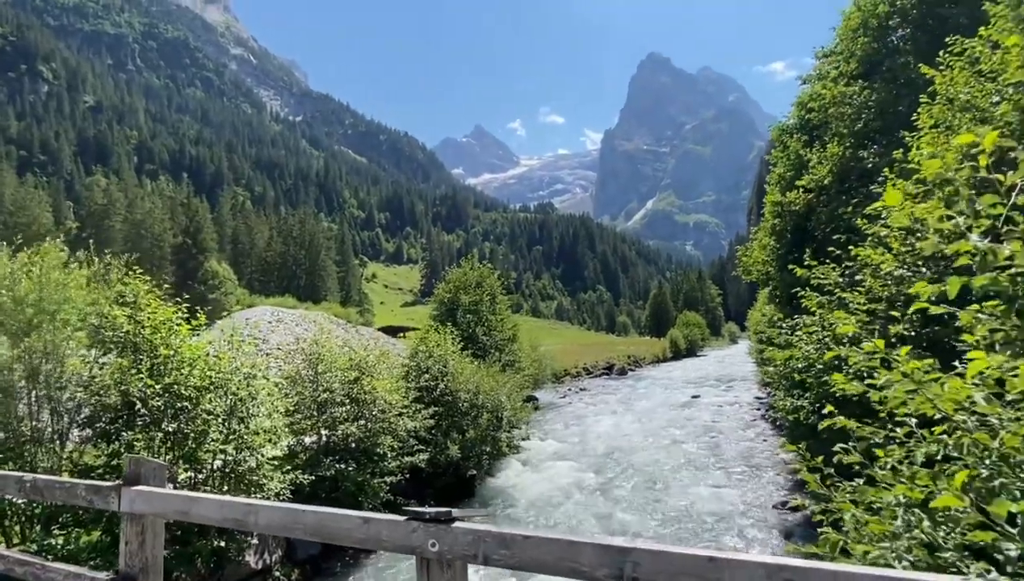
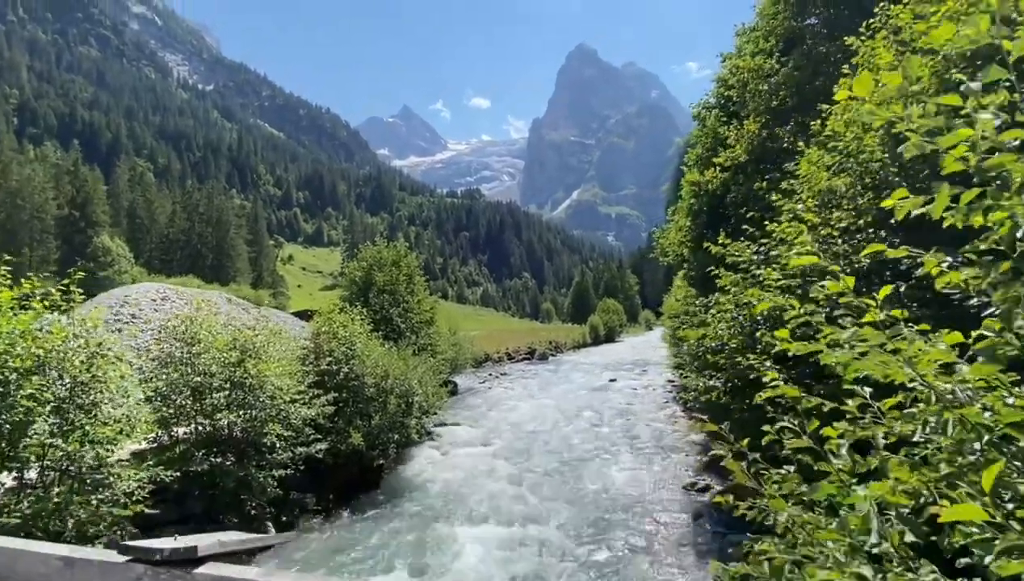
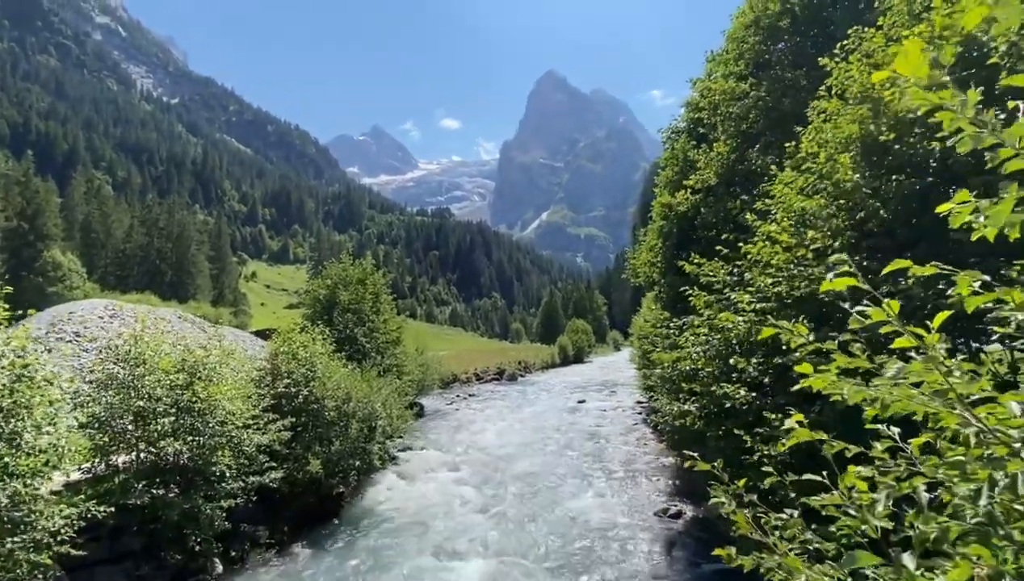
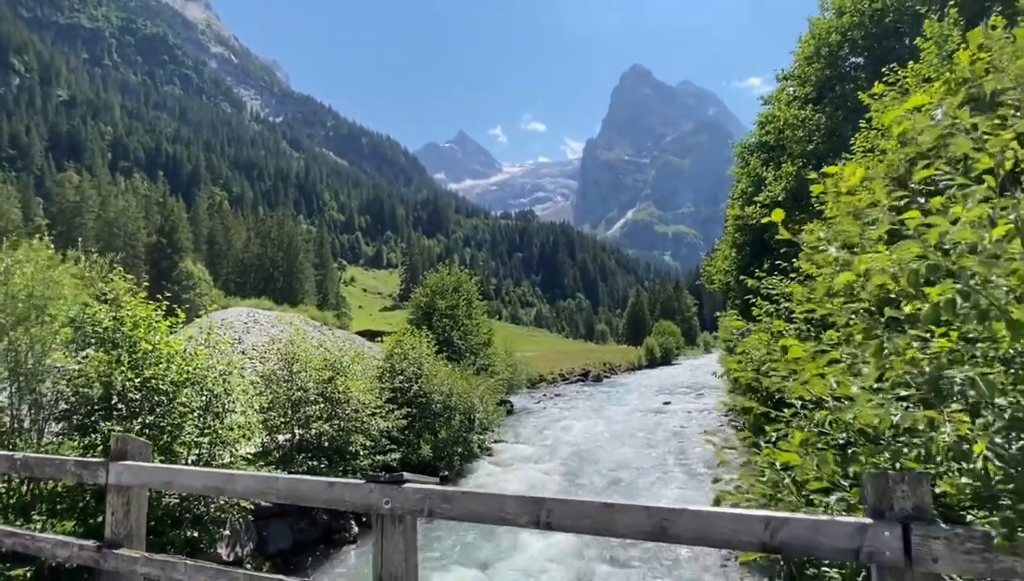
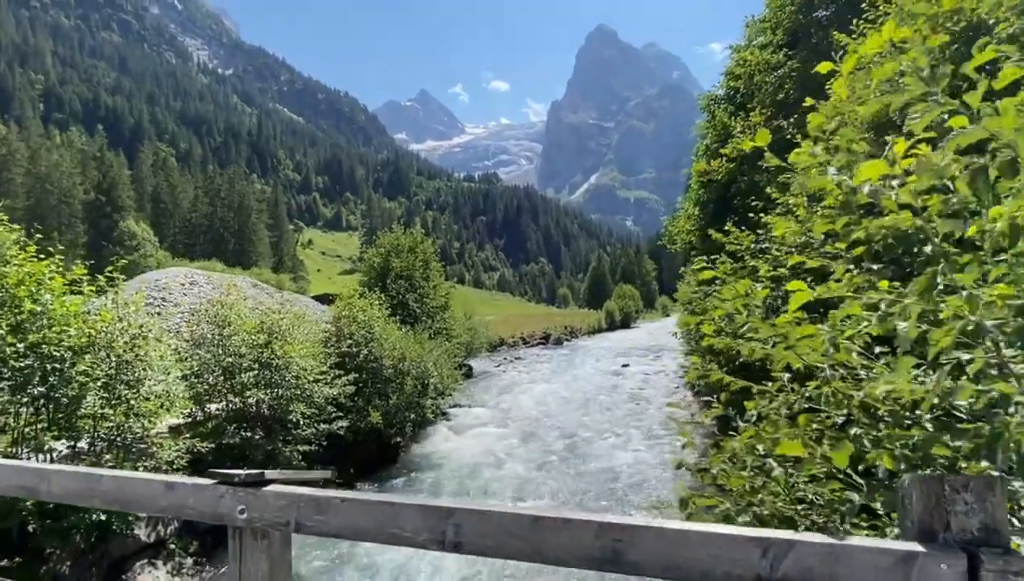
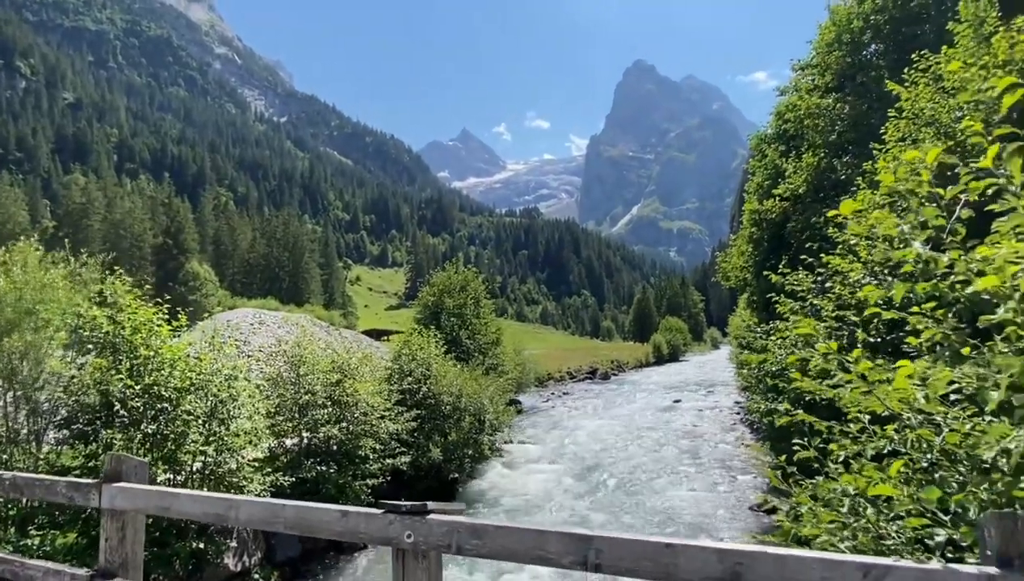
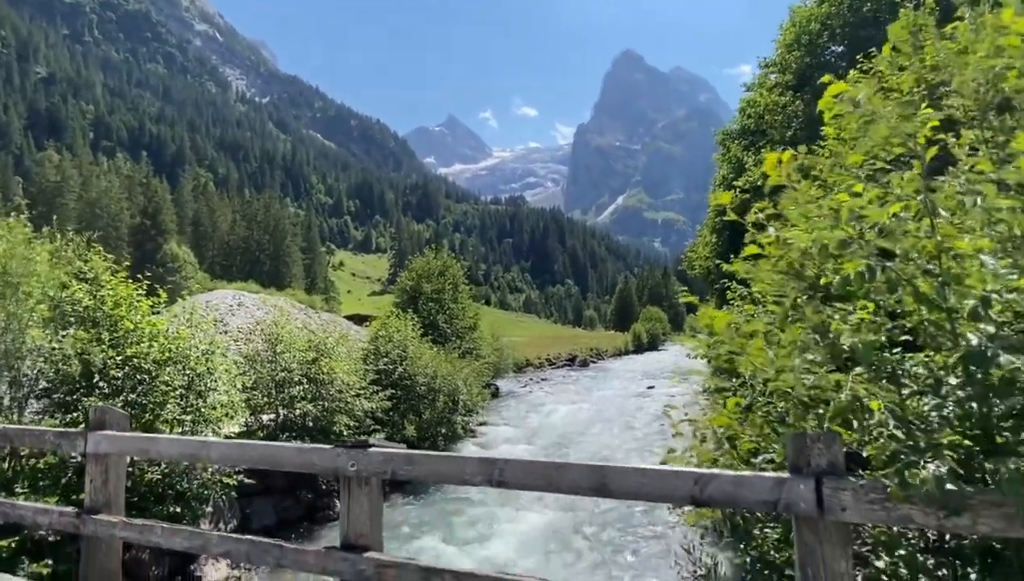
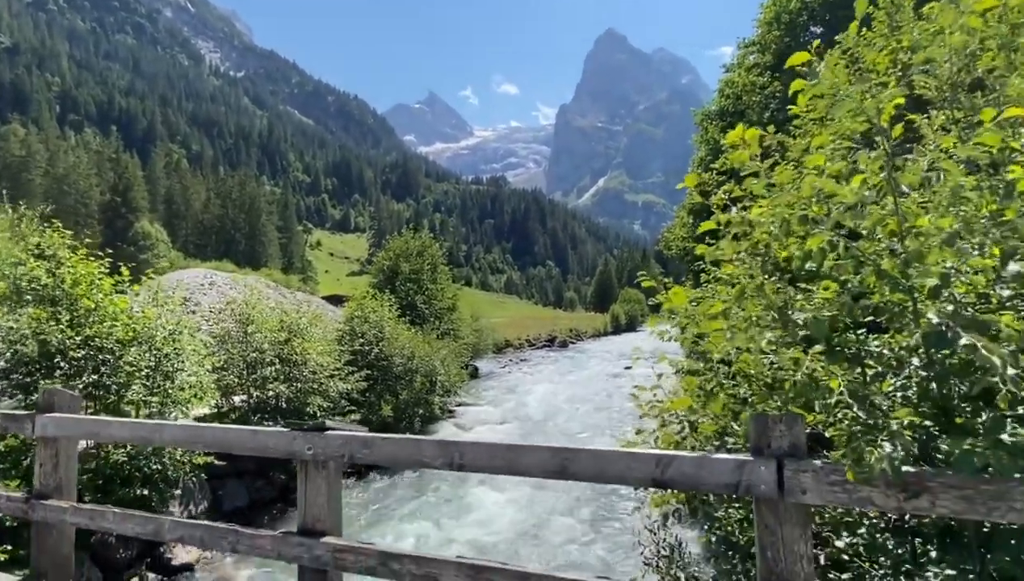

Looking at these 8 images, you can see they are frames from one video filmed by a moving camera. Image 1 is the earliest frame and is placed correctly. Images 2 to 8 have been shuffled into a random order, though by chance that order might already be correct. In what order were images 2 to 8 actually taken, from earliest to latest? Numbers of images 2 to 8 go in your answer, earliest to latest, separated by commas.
6, 4, 7, 8, 5, 2, 3
